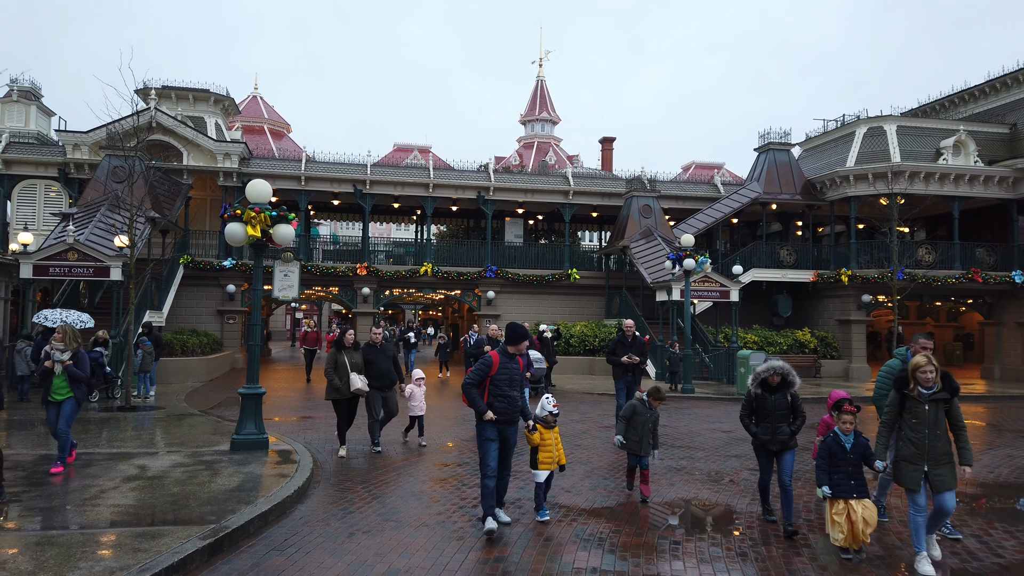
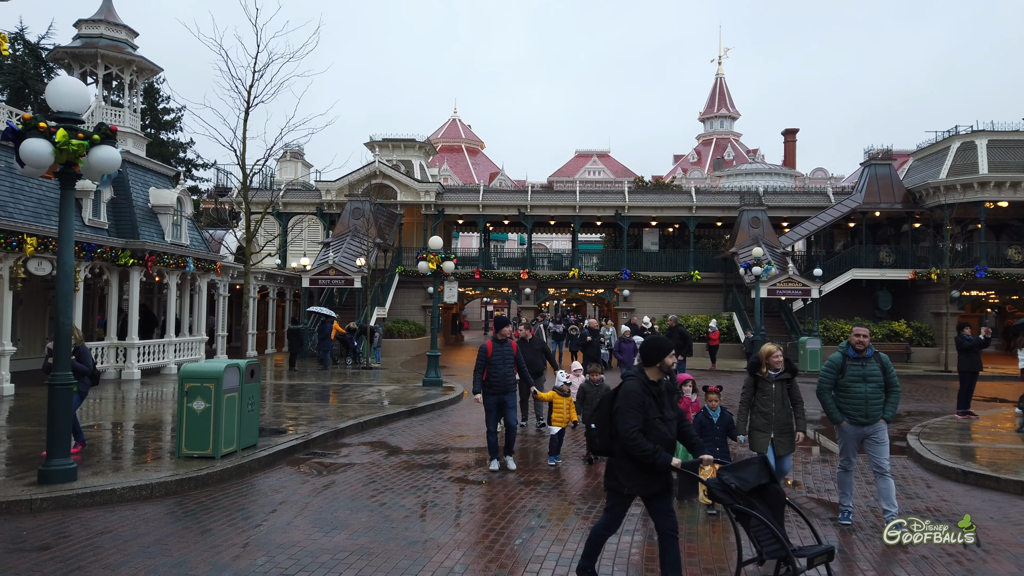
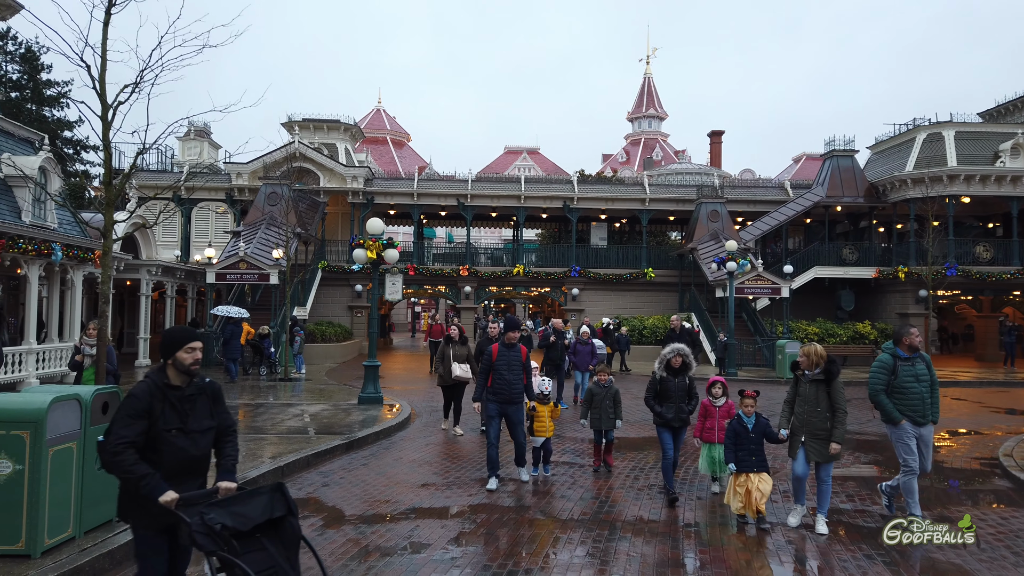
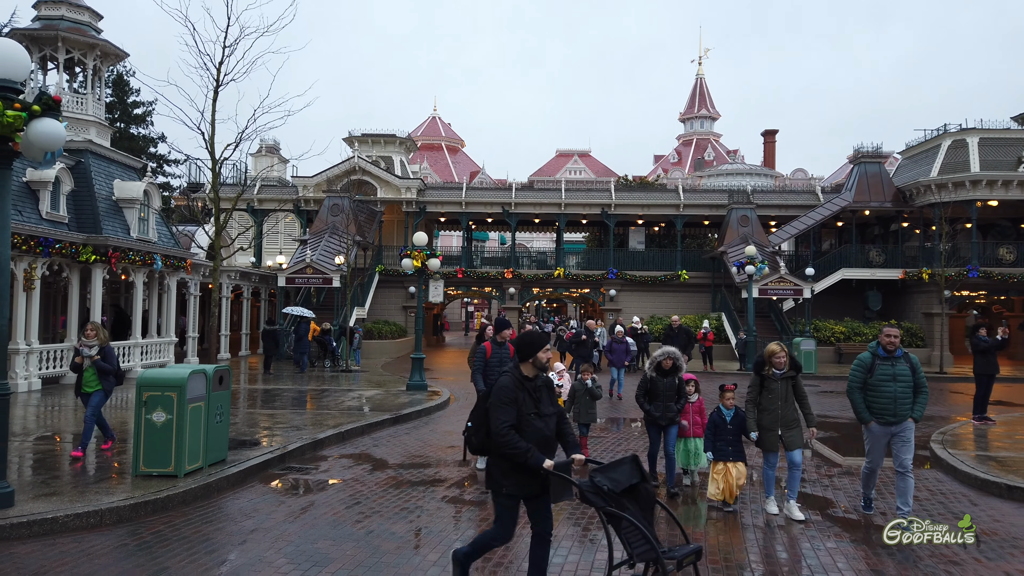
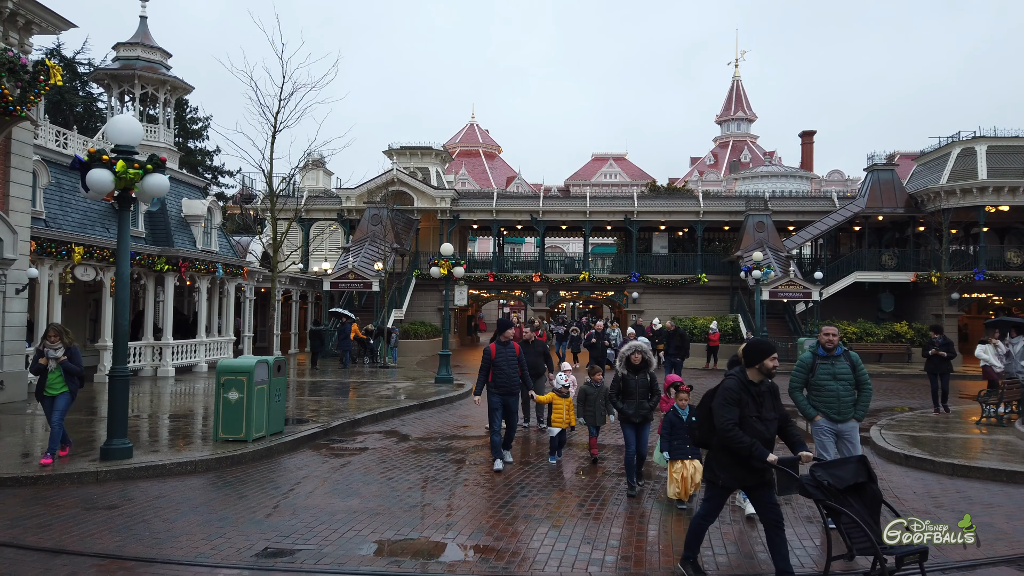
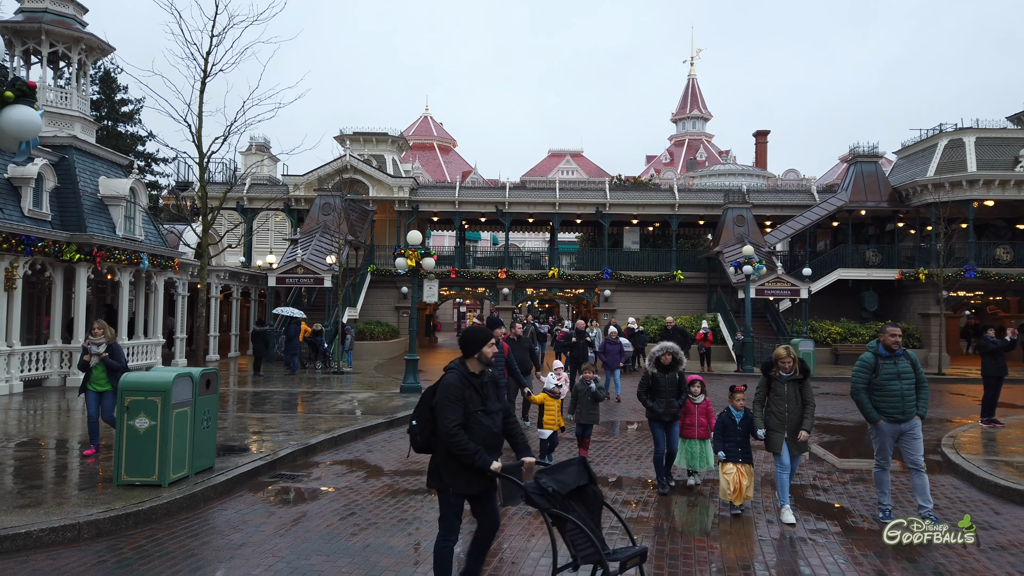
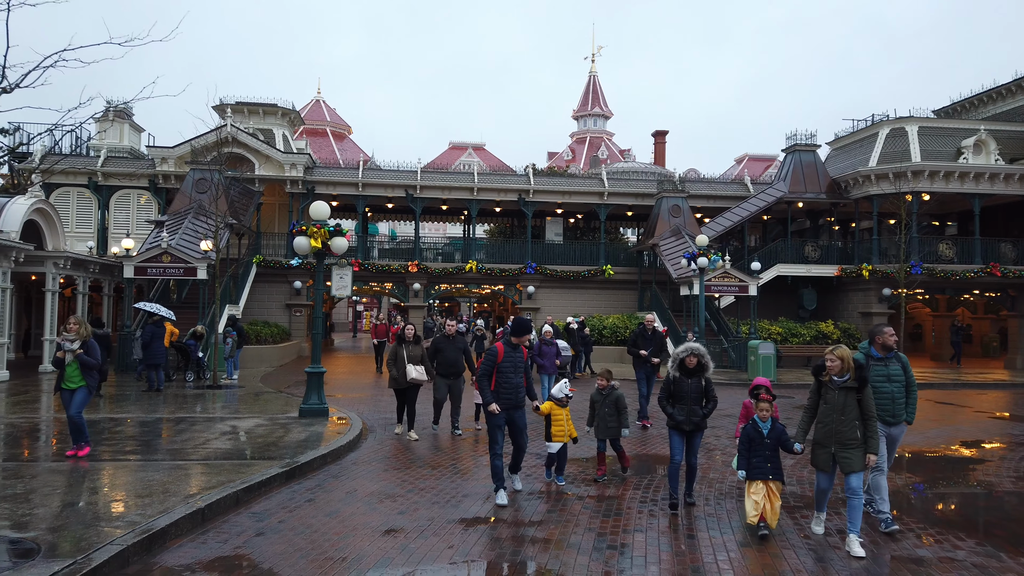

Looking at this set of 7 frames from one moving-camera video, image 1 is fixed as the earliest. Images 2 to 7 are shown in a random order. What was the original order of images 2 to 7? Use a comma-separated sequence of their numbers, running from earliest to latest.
7, 3, 6, 4, 2, 5
